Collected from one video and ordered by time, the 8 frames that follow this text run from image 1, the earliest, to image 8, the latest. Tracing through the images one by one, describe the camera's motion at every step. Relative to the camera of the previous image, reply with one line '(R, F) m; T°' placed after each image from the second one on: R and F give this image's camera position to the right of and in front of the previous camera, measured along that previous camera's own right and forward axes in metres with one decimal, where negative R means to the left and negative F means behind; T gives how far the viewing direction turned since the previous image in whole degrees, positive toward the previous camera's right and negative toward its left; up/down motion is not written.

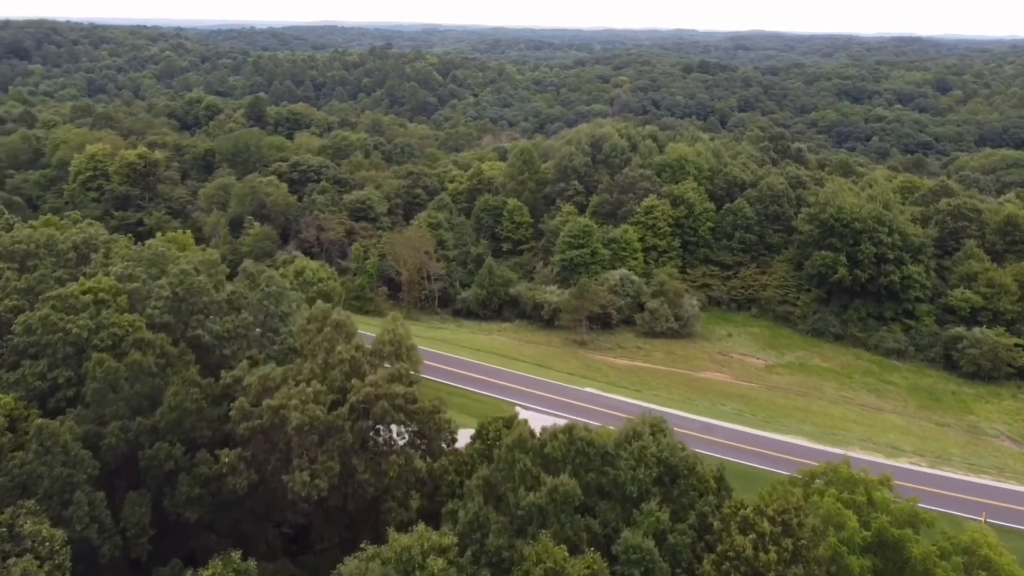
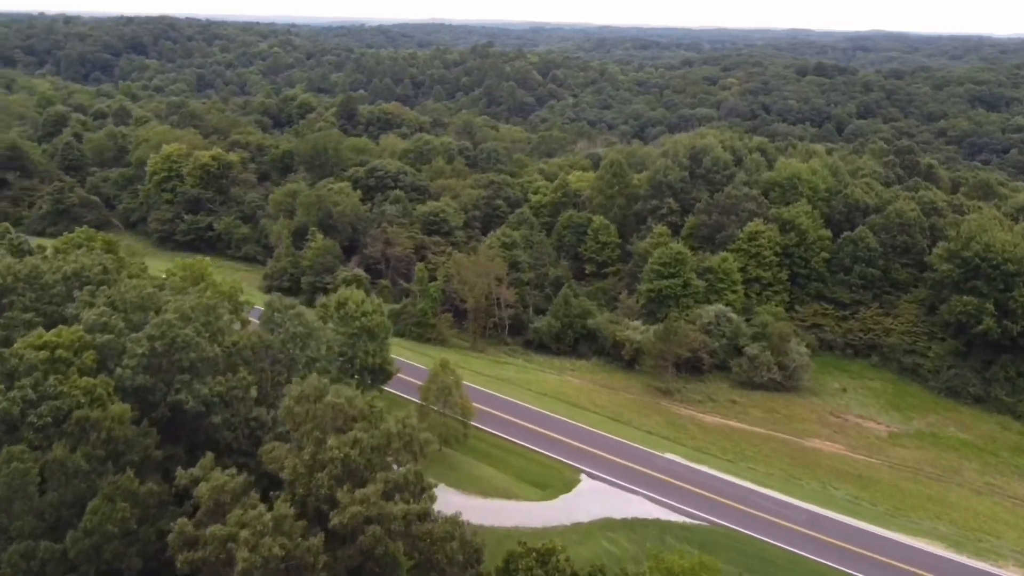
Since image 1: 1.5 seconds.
(+0.9, +5.2) m; -7°
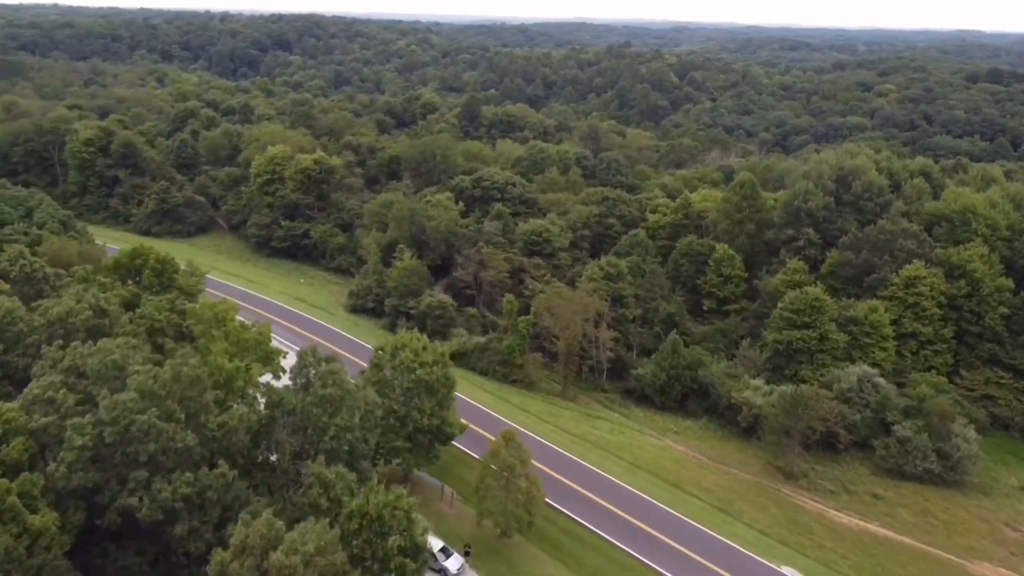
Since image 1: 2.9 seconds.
(+1.2, +5.5) m; -9°
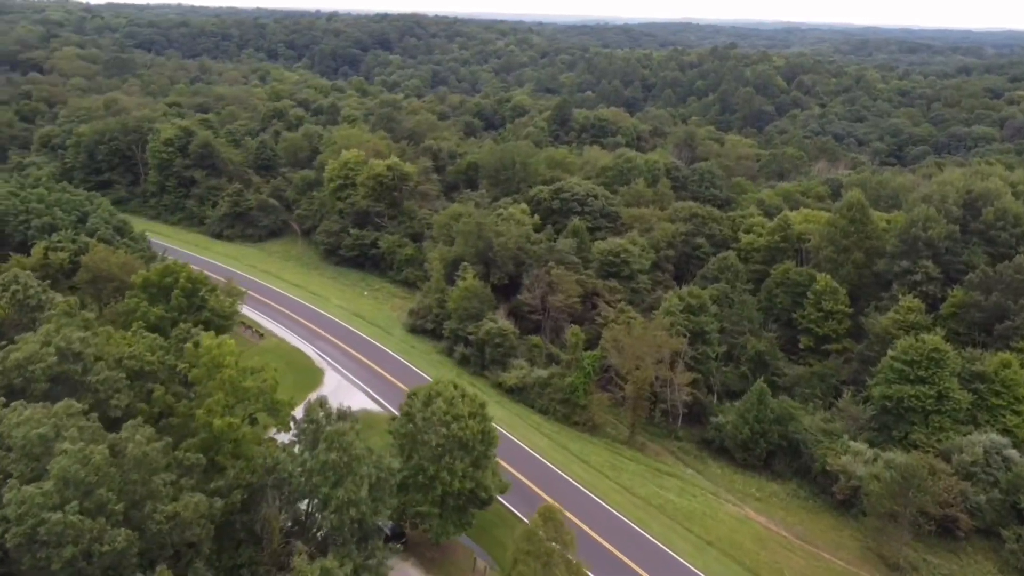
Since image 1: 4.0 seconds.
(+1.1, +3.8) m; -7°
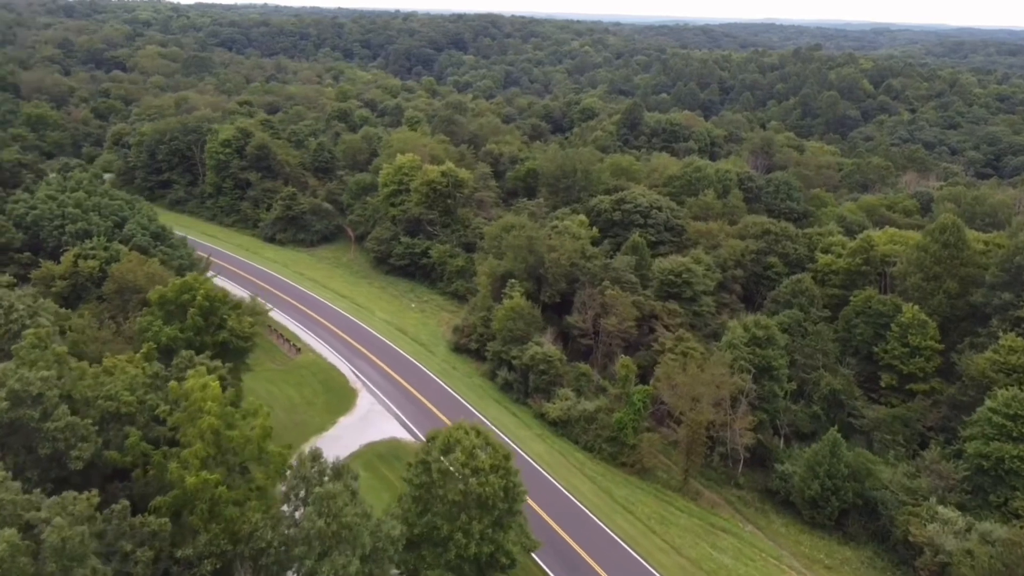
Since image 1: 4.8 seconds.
(+0.9, +2.8) m; -5°
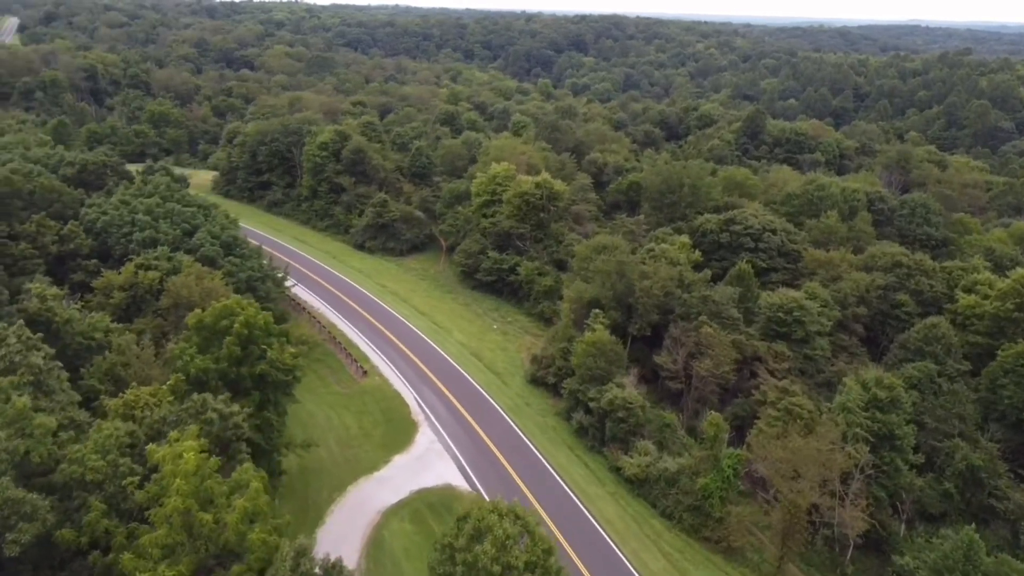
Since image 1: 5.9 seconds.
(+1.2, +3.6) m; -8°
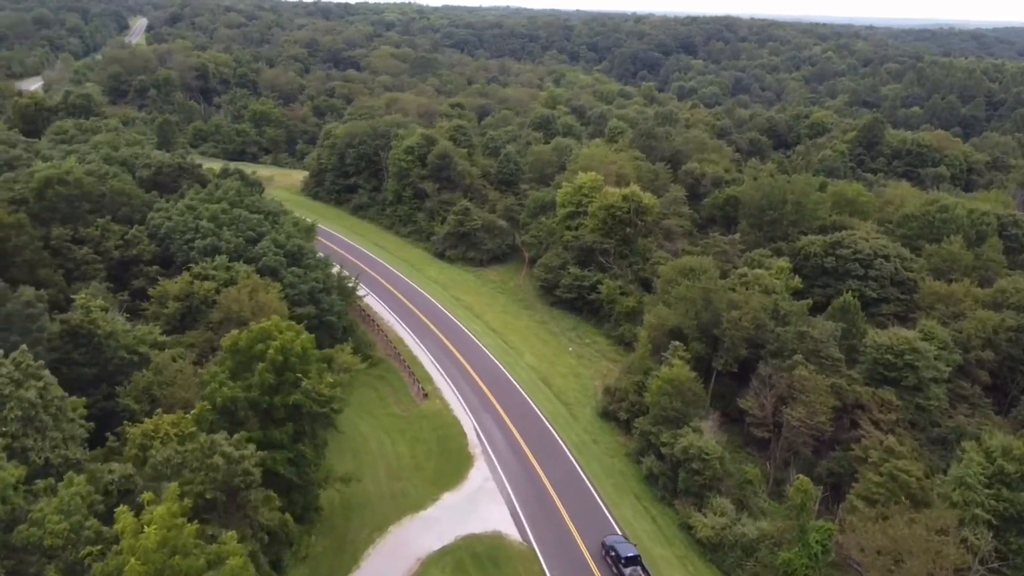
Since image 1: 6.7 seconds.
(+1.0, +2.8) m; -7°
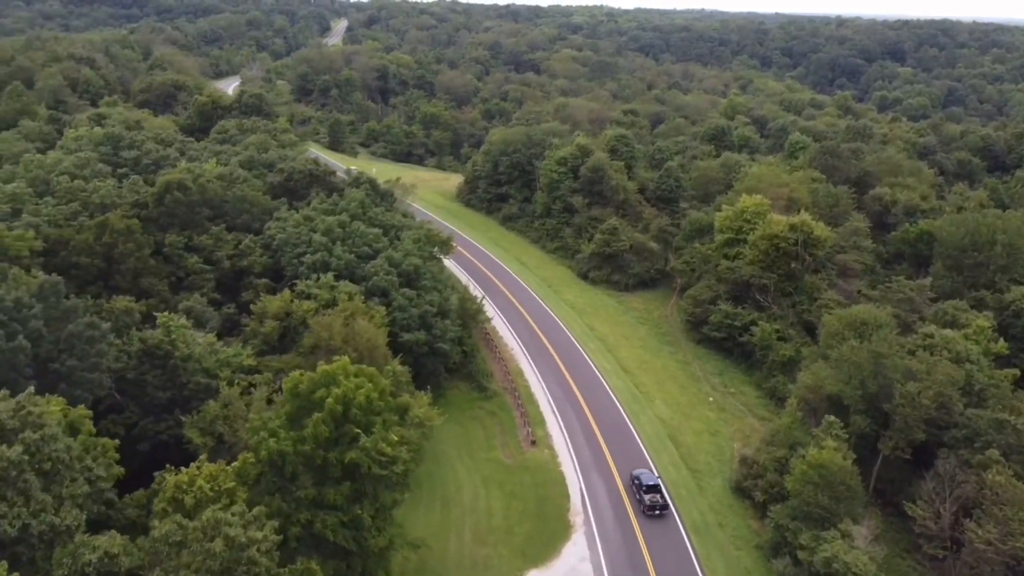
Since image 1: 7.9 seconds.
(+1.6, +4.1) m; -12°
